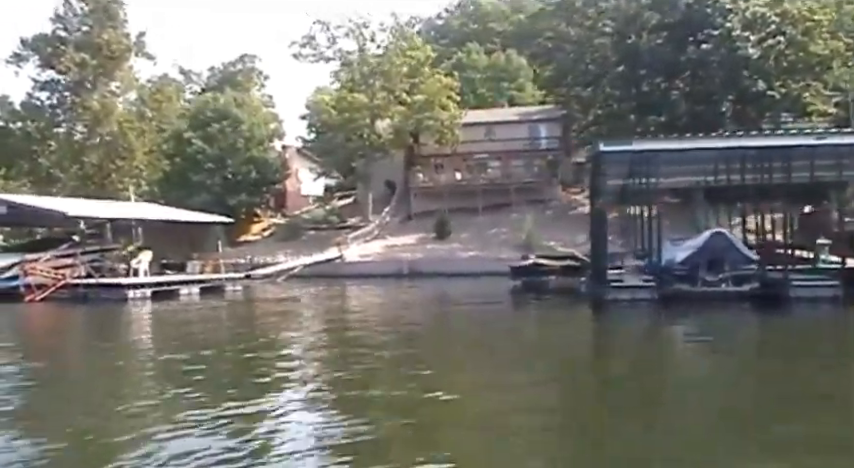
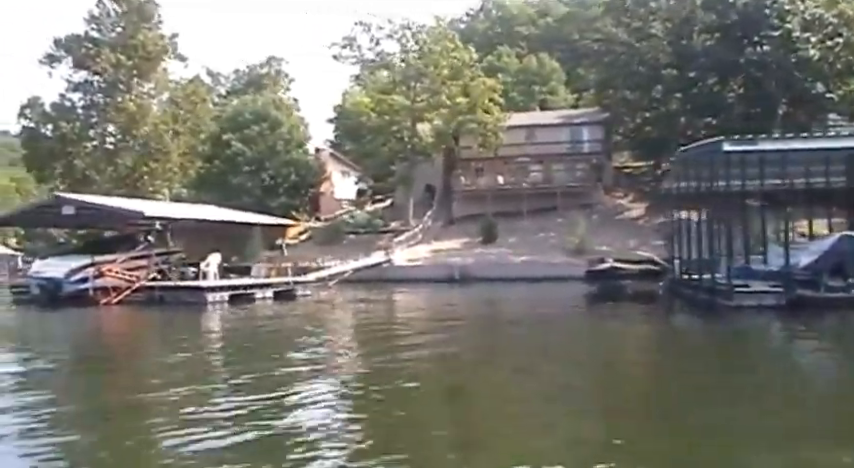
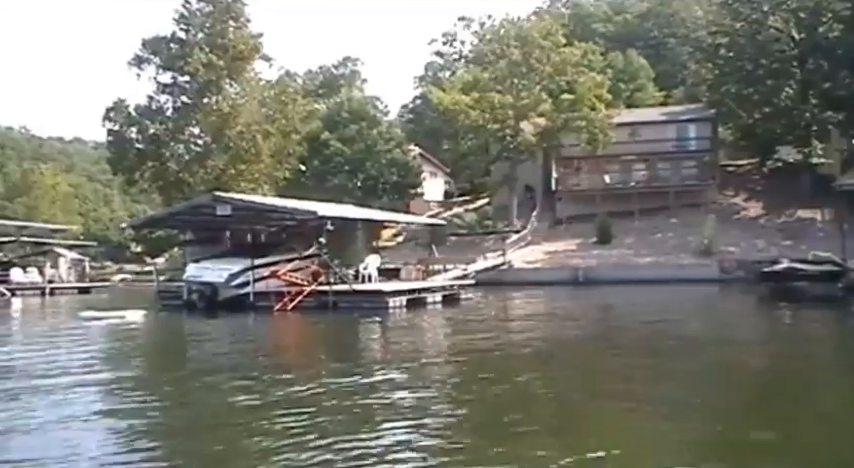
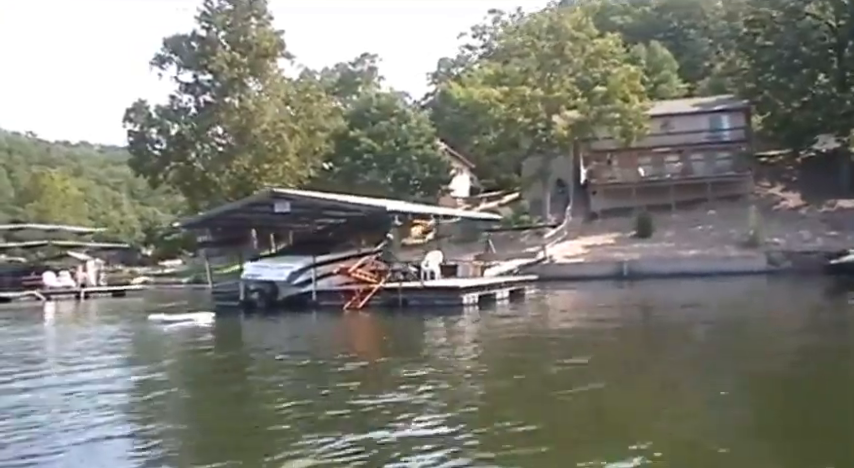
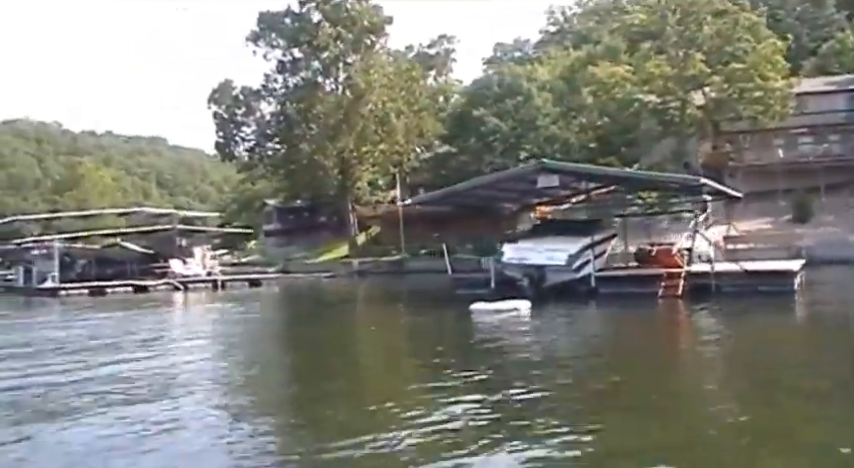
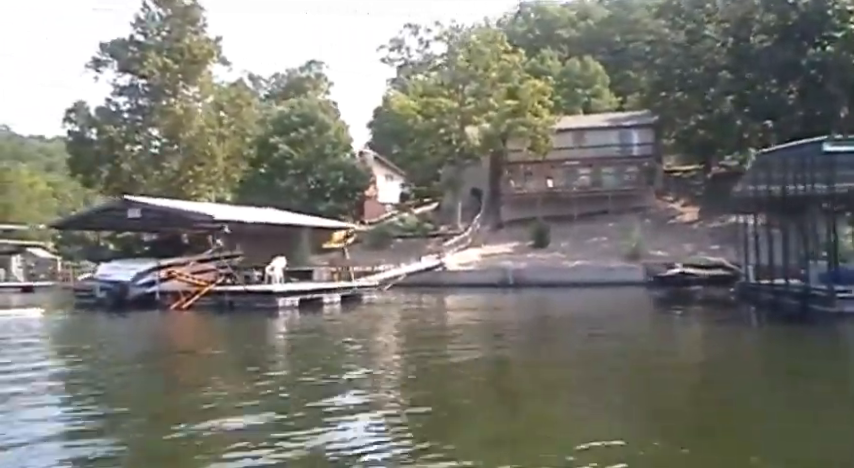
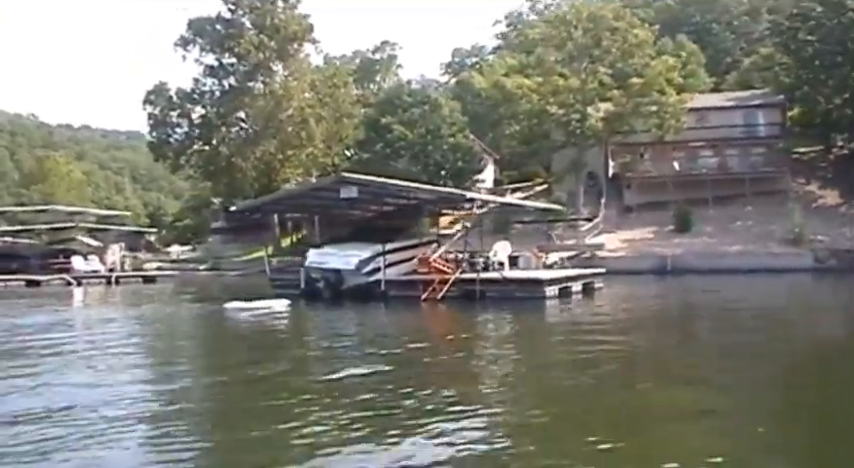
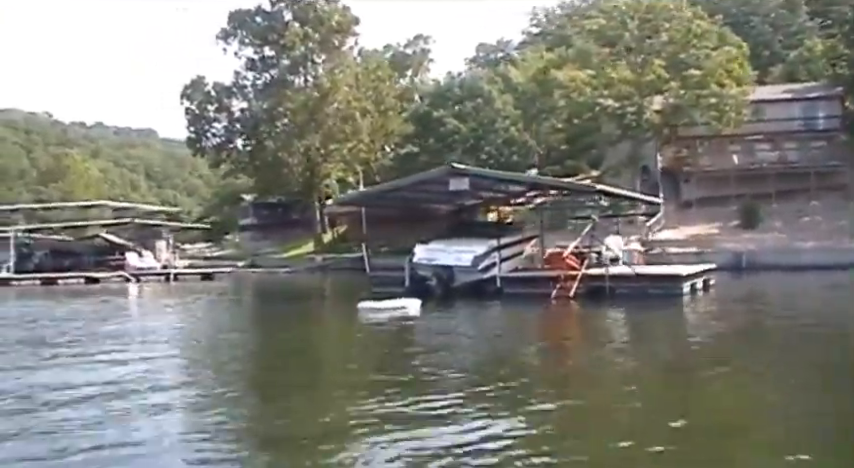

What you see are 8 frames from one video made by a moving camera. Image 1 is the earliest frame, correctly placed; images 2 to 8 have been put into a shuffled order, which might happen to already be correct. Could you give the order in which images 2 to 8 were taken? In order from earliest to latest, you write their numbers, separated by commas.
2, 6, 3, 4, 7, 8, 5
